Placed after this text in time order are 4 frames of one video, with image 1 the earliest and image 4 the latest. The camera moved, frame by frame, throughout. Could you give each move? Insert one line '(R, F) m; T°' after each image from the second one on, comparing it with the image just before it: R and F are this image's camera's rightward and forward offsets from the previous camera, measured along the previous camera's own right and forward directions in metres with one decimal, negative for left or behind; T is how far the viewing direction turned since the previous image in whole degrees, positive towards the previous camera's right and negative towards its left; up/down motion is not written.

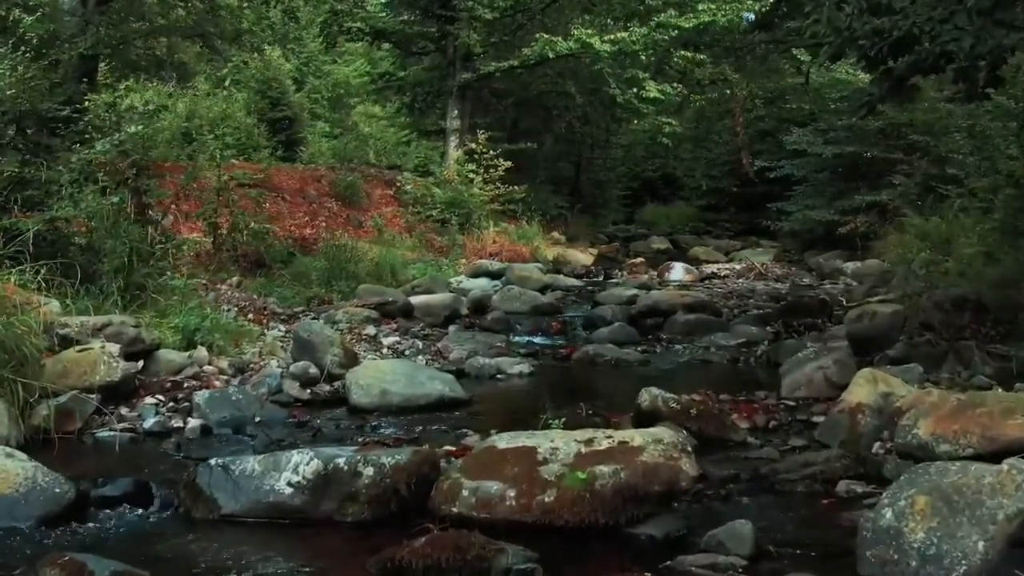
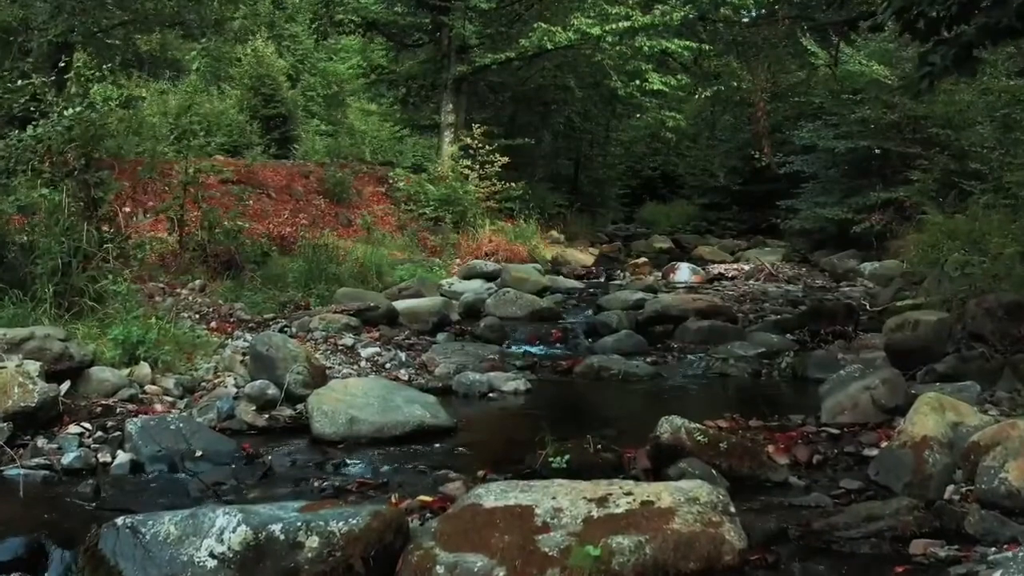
(0.0, +1.0) m; 0°
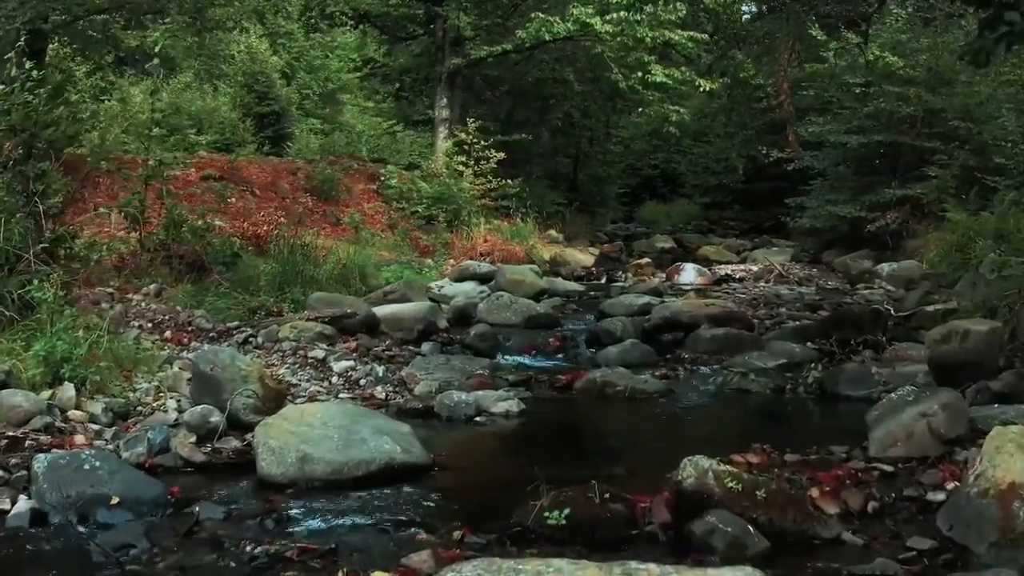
(+0.1, +0.9) m; 0°
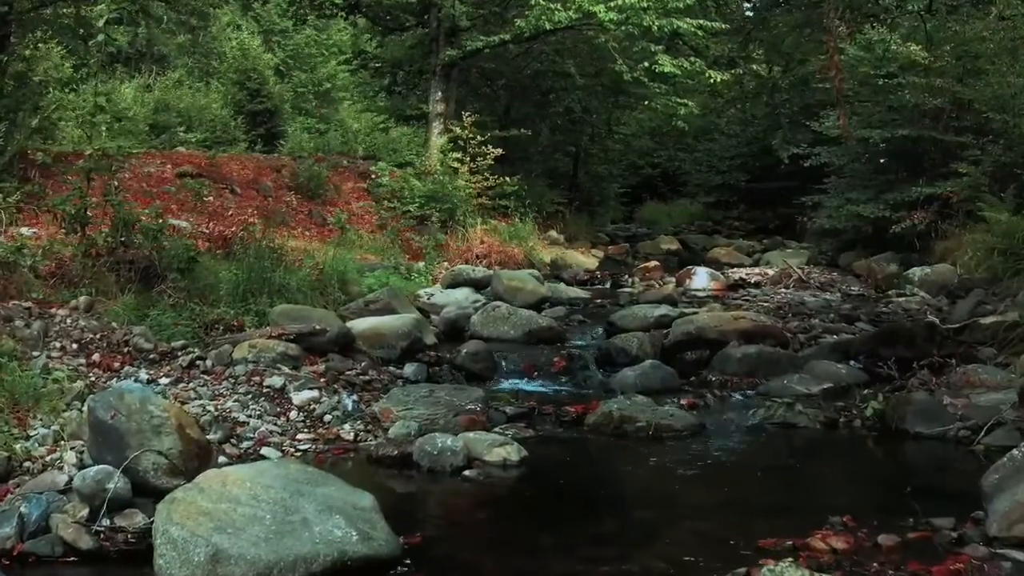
(0.0, +1.2) m; 0°
